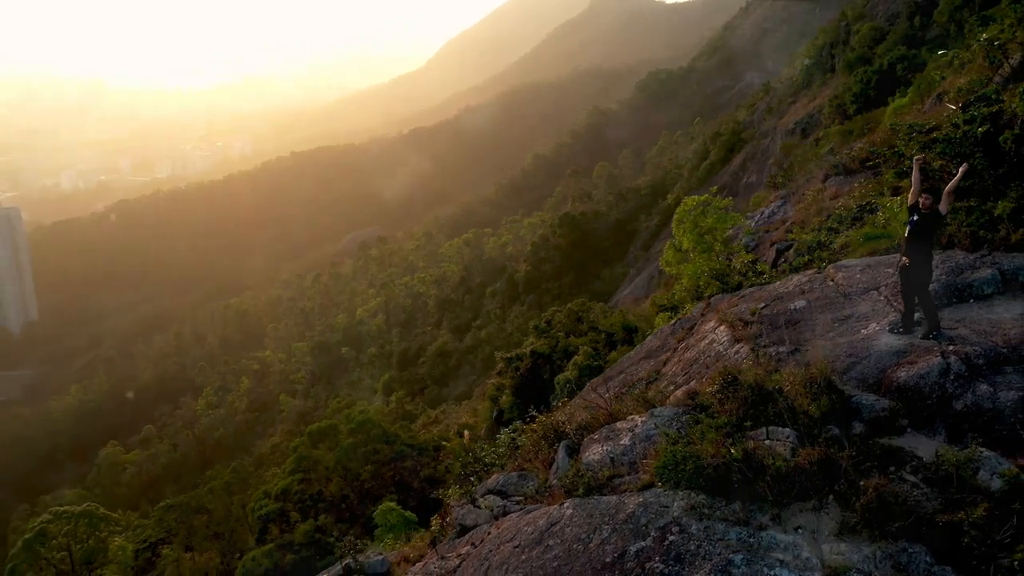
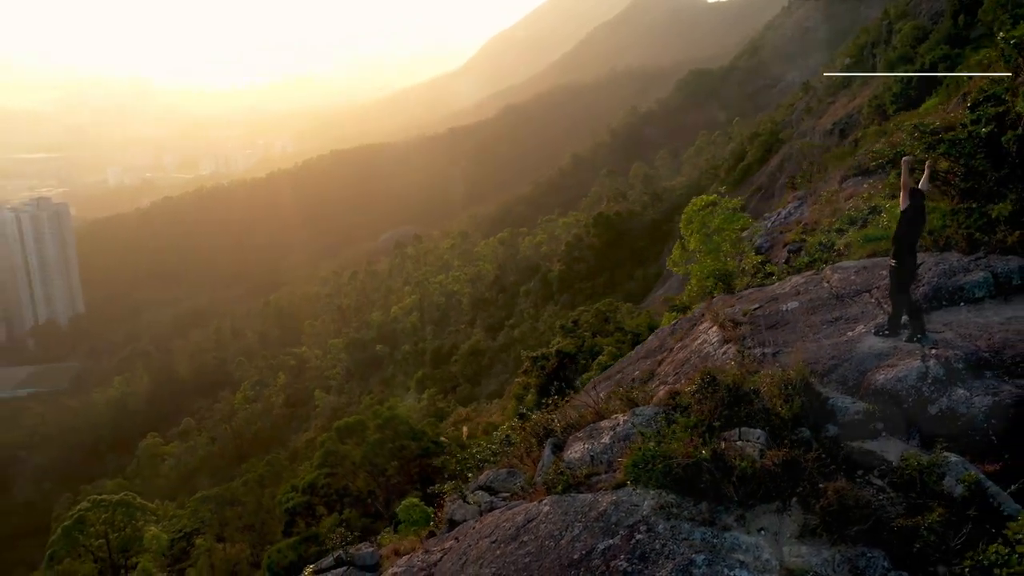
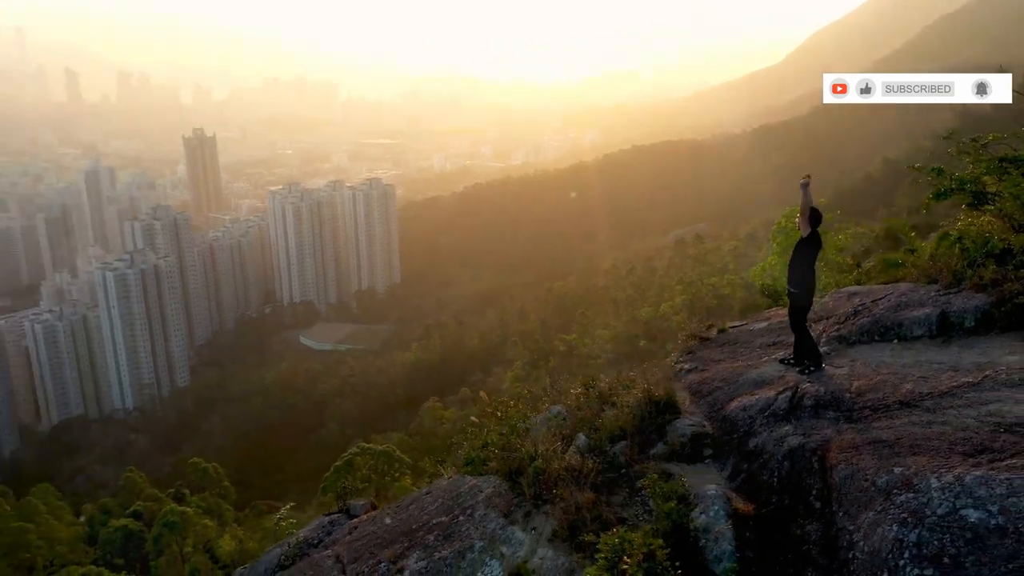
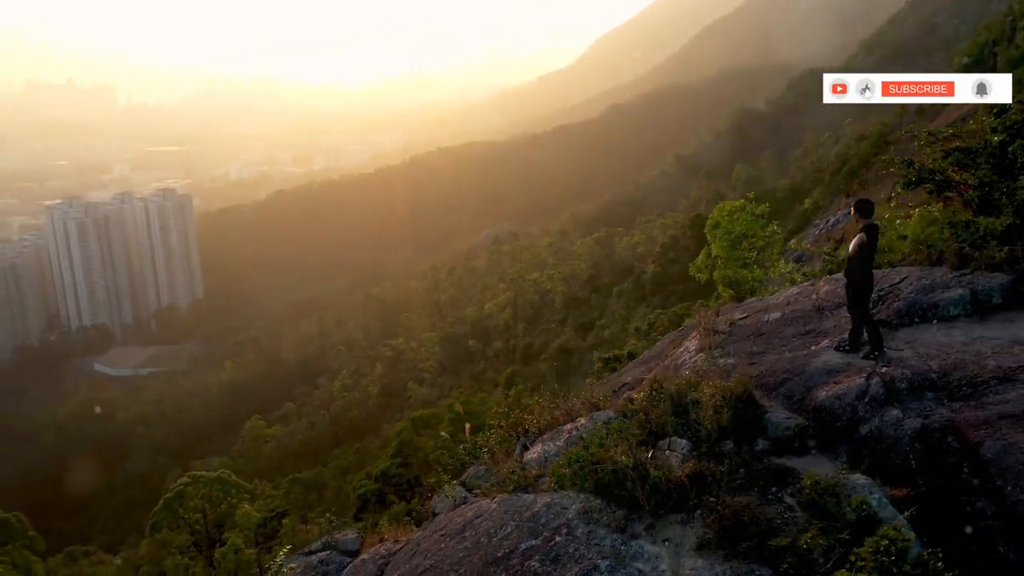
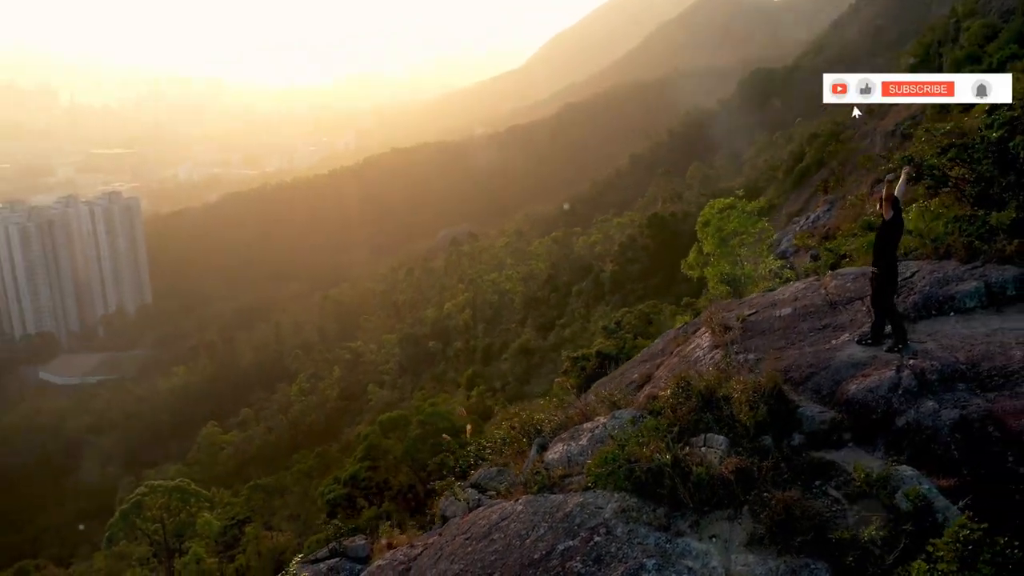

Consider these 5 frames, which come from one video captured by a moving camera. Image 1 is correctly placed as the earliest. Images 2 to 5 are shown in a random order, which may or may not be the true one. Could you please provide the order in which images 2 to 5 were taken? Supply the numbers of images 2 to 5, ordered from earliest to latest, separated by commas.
2, 5, 4, 3
